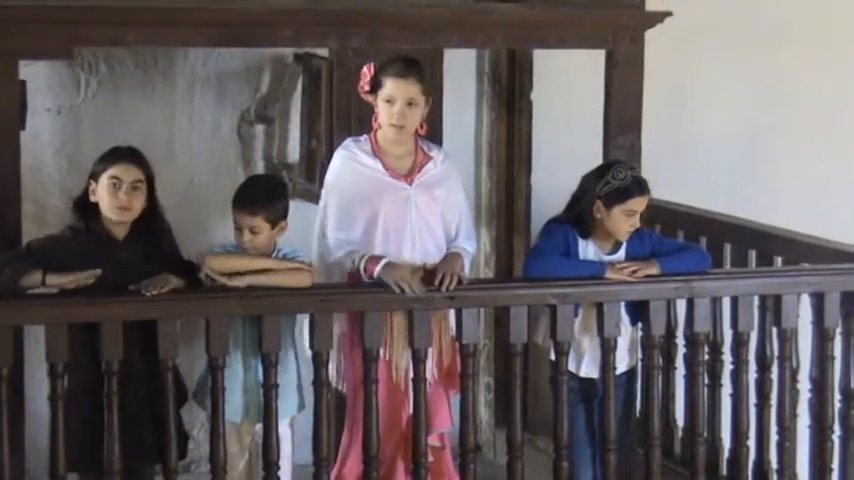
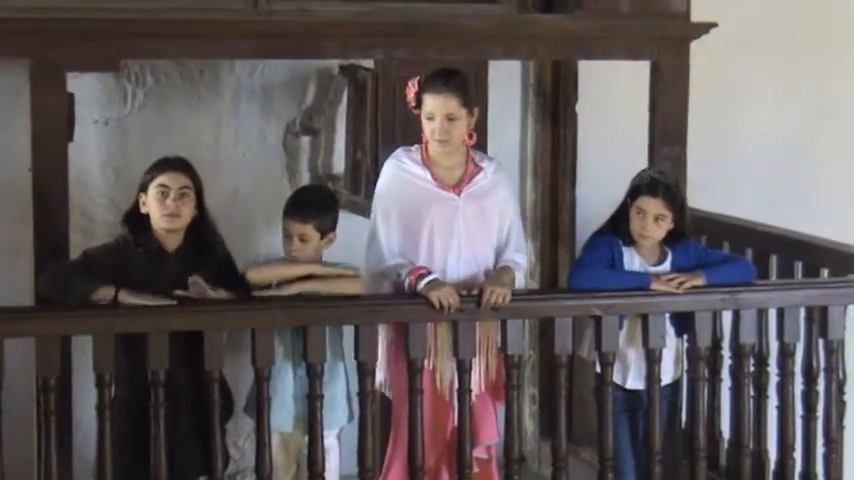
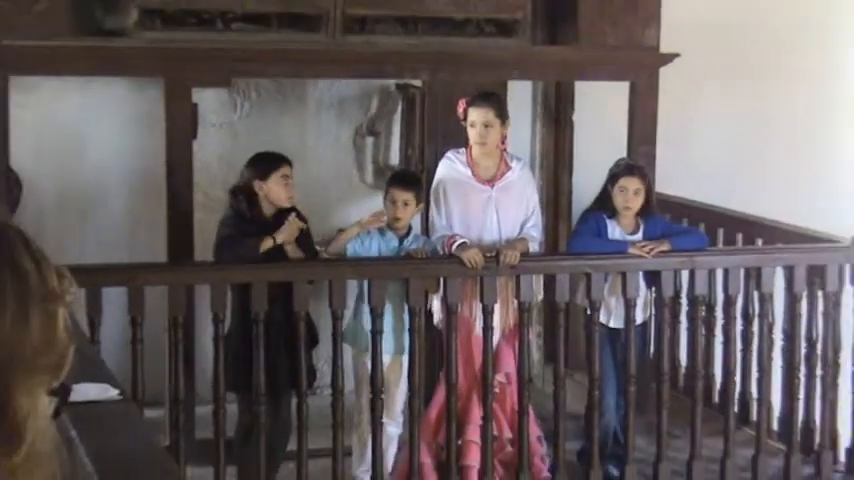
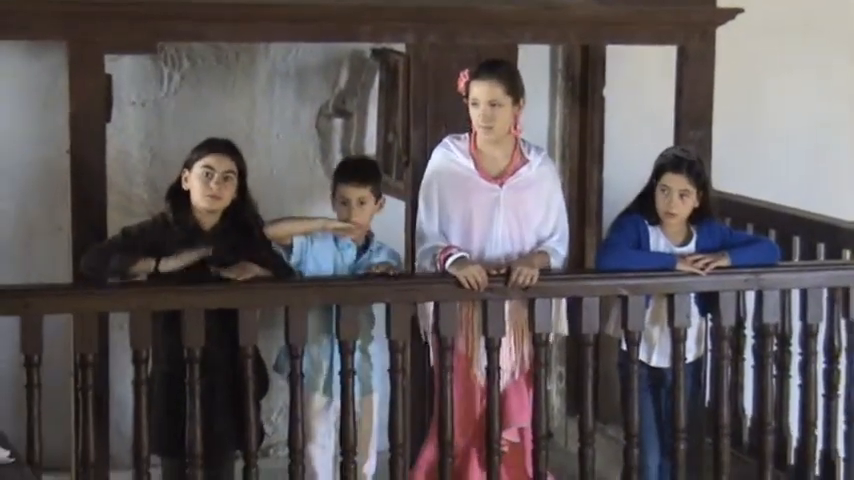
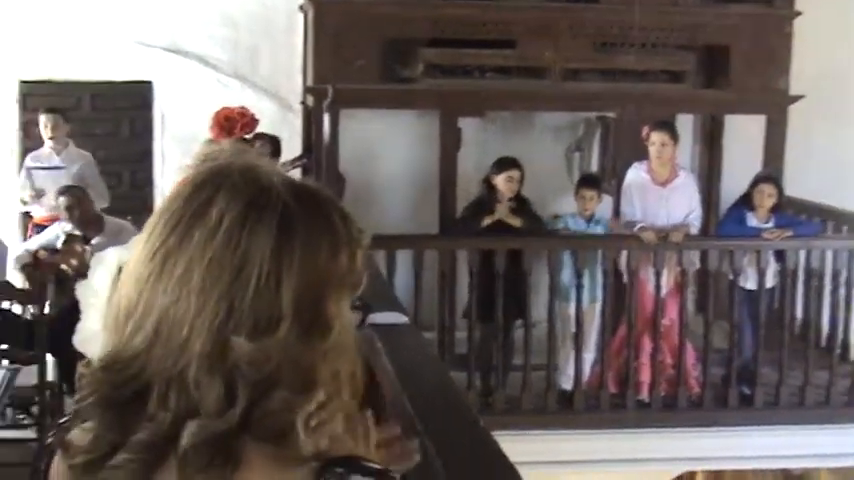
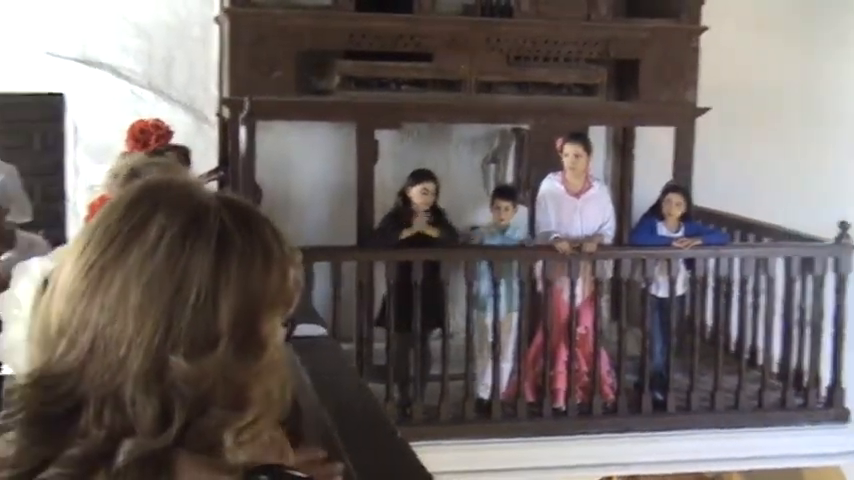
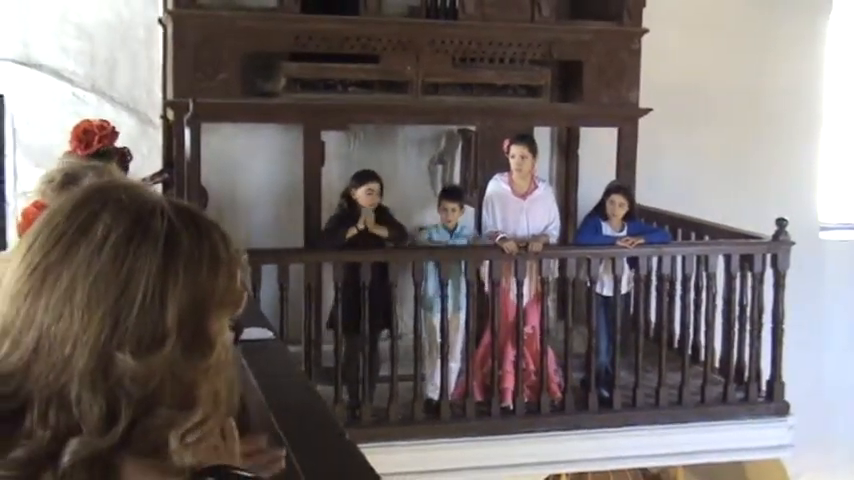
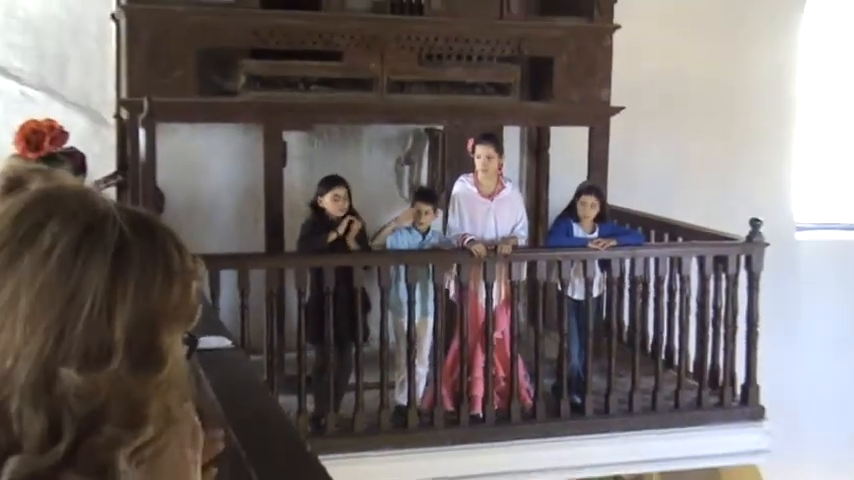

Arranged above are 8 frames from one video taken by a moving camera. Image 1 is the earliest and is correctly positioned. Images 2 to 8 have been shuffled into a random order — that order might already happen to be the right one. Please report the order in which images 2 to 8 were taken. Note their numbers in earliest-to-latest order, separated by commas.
2, 4, 3, 8, 7, 6, 5
